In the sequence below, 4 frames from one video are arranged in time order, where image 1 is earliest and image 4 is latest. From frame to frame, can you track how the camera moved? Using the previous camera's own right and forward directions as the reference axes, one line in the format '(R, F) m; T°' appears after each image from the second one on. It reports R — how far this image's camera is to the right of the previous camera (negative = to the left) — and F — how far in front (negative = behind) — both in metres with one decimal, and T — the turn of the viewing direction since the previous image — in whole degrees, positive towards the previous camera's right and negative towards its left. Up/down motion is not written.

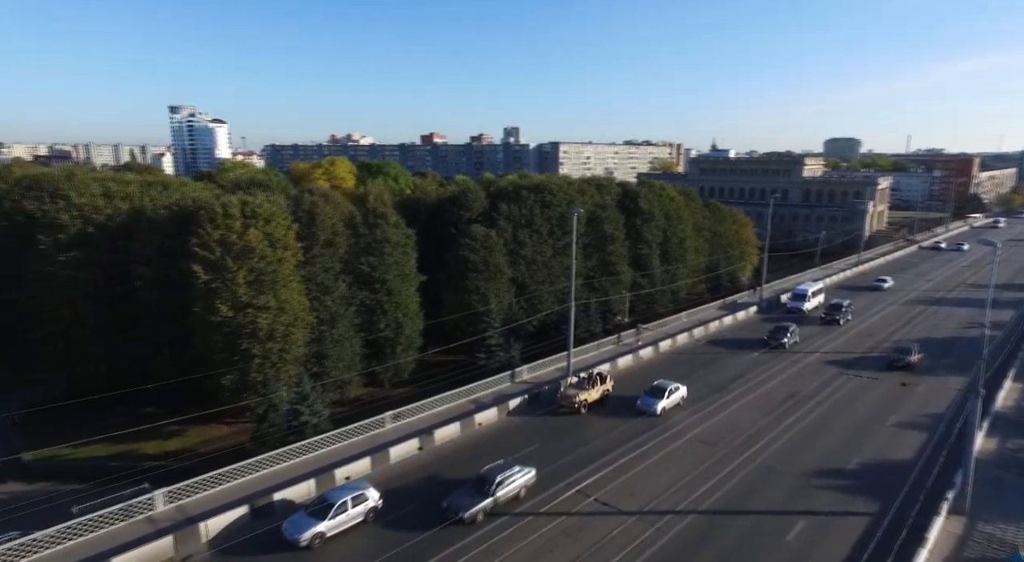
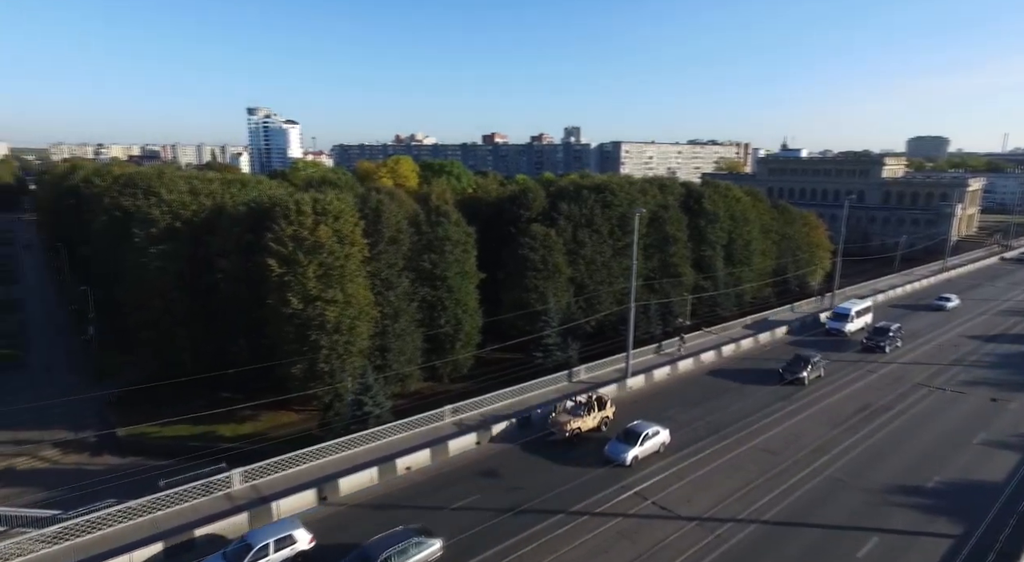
(0.0, -0.5) m; -5°
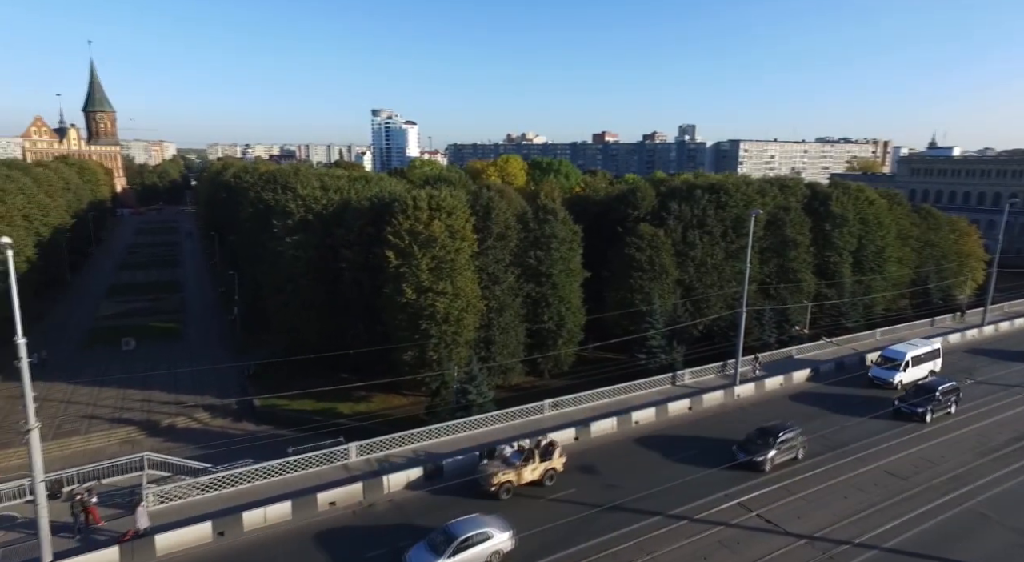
(+0.1, -0.9) m; -9°
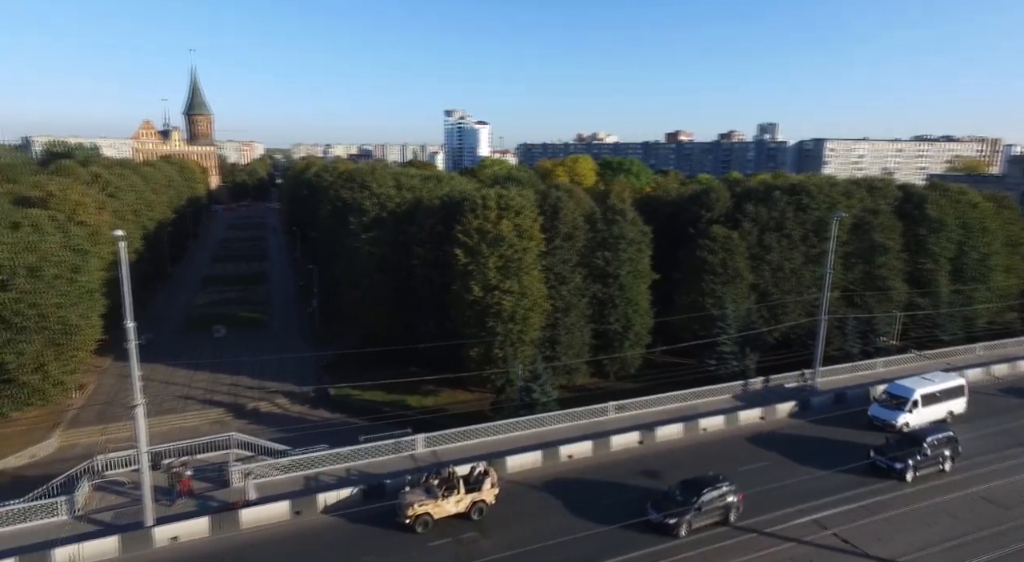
(+0.1, -0.5) m; -6°
